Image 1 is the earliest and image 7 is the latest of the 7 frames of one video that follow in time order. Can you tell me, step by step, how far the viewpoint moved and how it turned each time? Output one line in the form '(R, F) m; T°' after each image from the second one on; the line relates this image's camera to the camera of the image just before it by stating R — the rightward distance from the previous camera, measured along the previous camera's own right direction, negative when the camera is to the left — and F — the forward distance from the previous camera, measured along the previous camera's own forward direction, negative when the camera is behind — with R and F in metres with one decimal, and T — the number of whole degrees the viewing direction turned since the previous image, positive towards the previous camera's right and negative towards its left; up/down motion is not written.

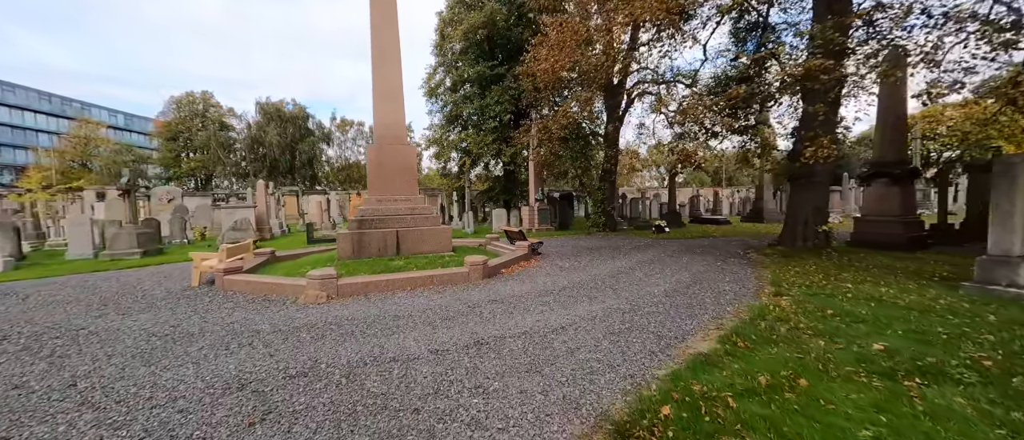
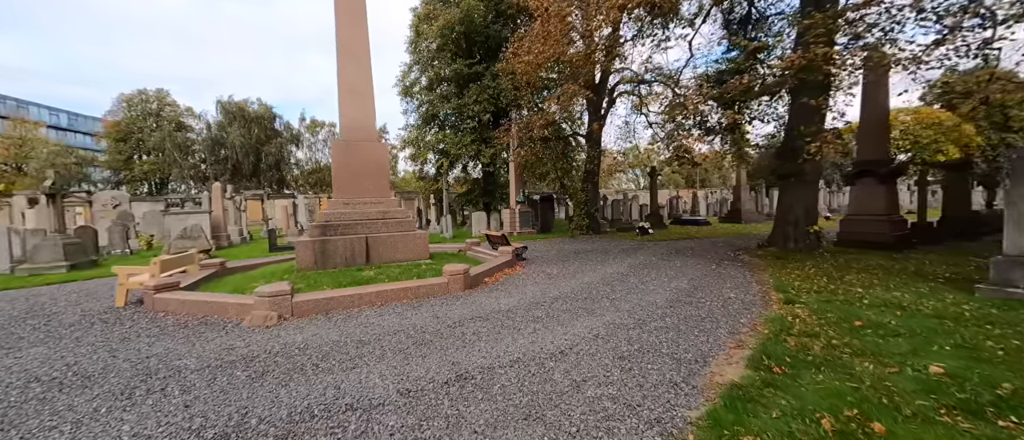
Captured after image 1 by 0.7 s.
(-0.1, +0.7) m; +4°
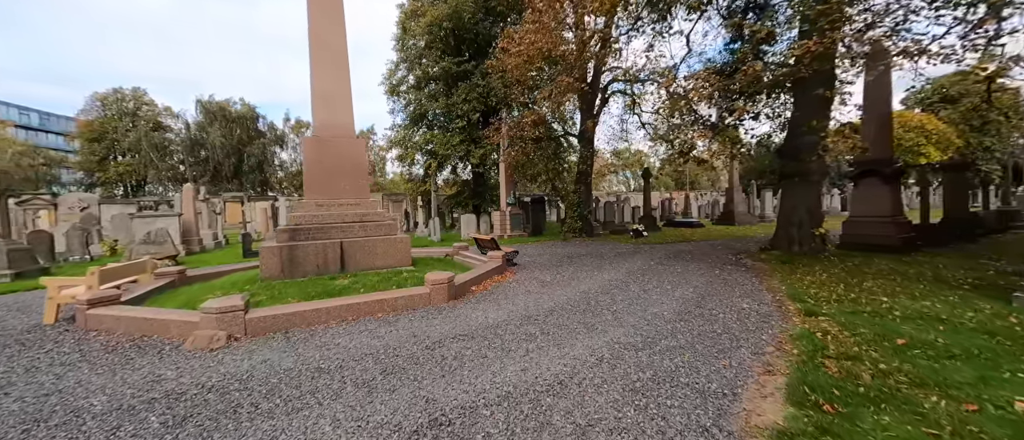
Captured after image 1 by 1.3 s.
(0.0, +0.6) m; +1°
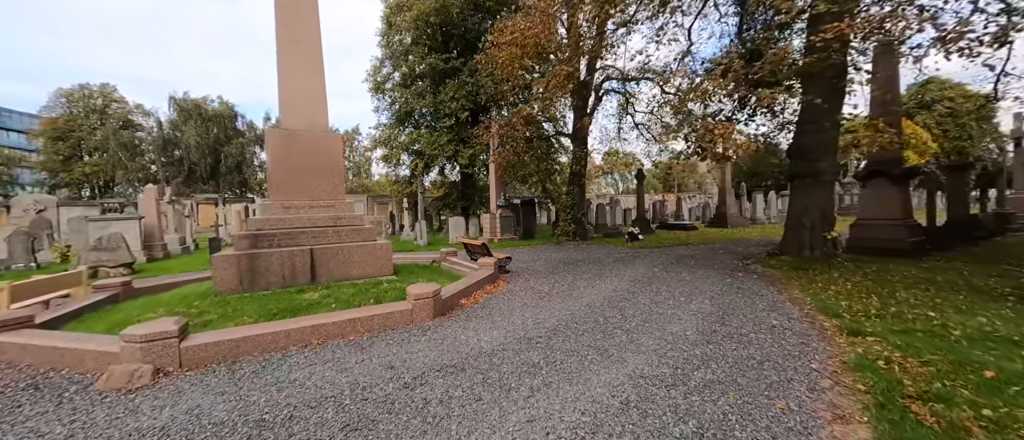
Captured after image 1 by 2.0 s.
(-0.1, +0.7) m; +2°
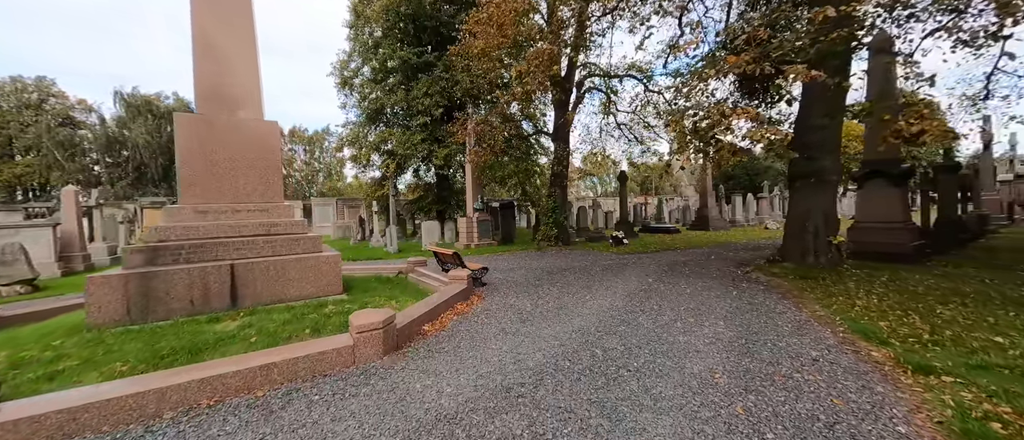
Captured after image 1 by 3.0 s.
(+0.1, +1.0) m; +3°
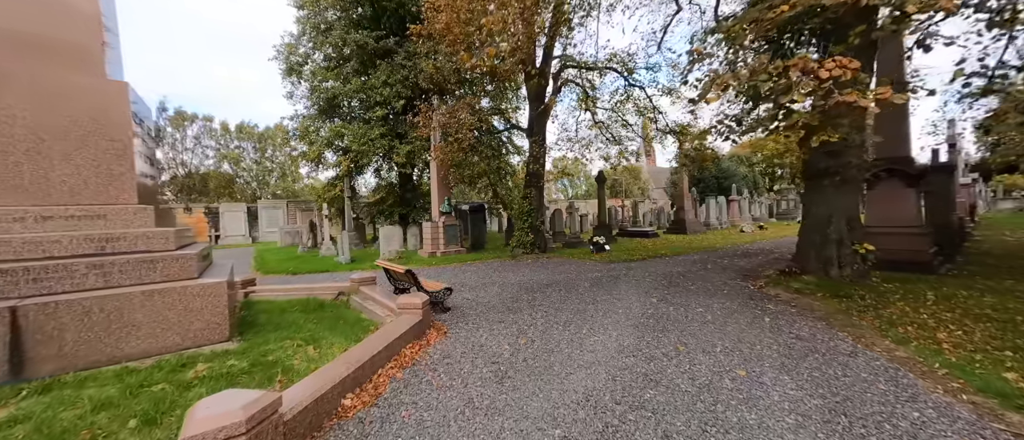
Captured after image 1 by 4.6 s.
(0.0, +1.5) m; +5°
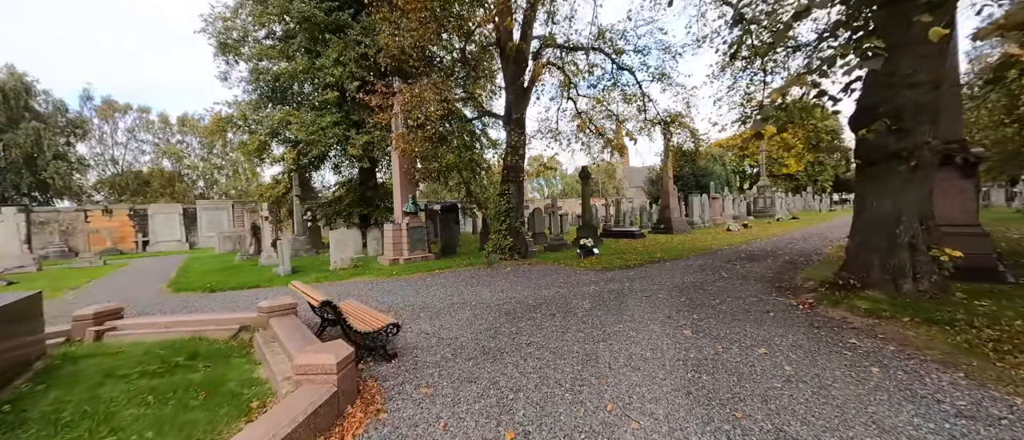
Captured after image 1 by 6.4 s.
(0.0, +1.7) m; +4°
